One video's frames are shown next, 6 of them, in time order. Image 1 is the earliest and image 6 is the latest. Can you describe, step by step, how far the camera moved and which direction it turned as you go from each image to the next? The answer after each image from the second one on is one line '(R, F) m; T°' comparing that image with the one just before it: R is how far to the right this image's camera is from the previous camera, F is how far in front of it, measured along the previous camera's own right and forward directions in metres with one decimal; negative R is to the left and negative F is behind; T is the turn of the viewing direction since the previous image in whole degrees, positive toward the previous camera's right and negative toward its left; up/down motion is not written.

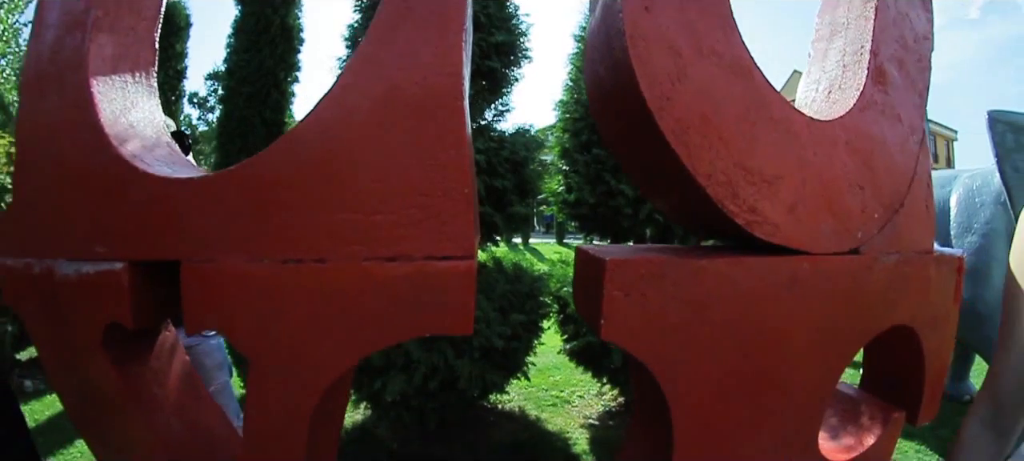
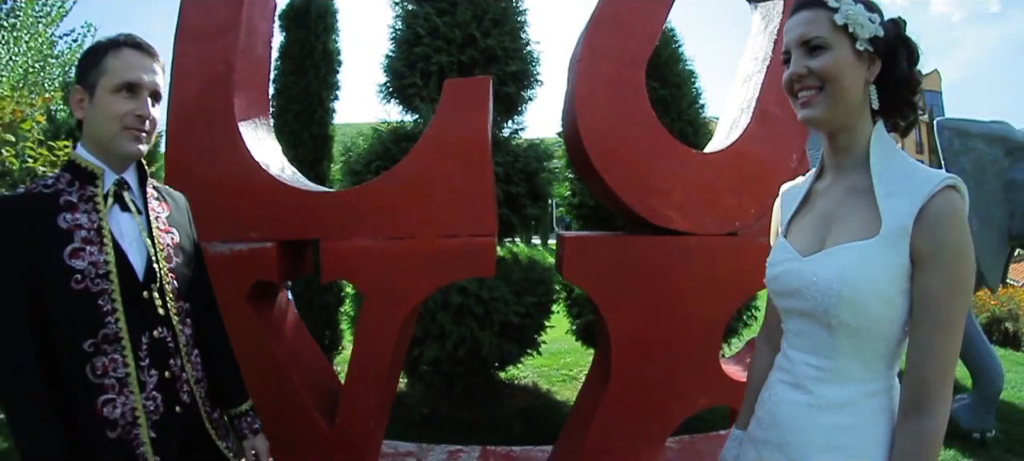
(0.0, -0.6) m; -2°
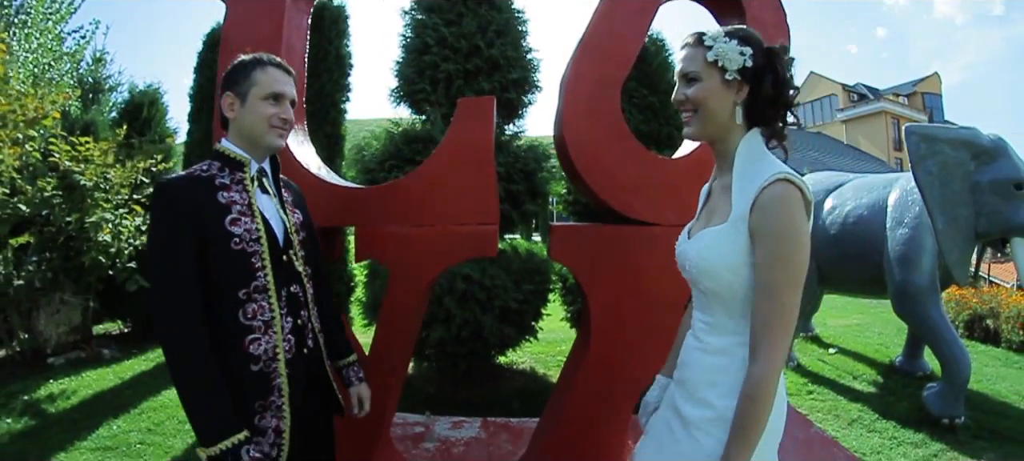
(0.0, -0.3) m; 0°
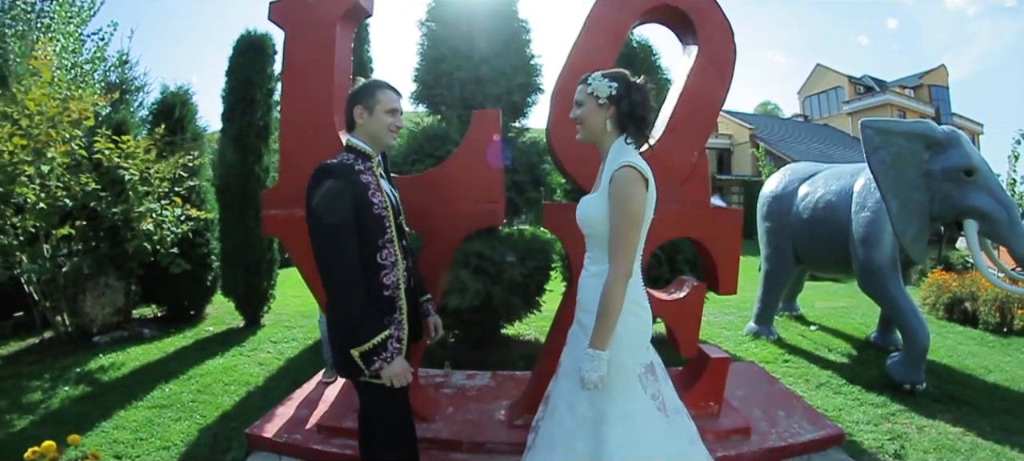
(0.0, -0.6) m; -1°
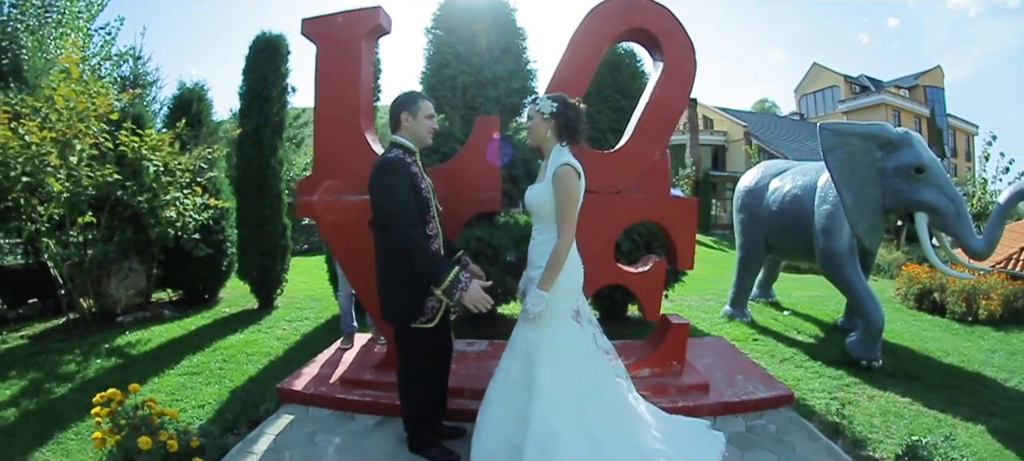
(0.0, -0.6) m; 0°
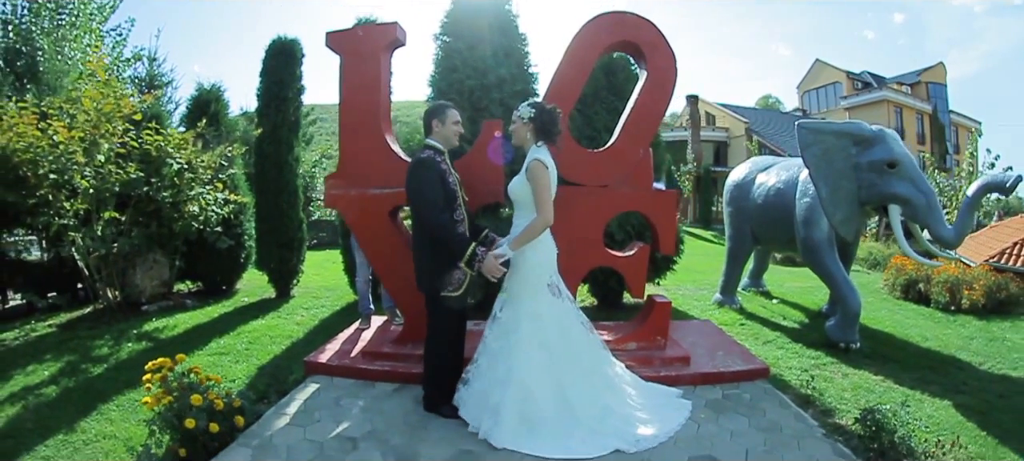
(0.0, -0.5) m; 0°
